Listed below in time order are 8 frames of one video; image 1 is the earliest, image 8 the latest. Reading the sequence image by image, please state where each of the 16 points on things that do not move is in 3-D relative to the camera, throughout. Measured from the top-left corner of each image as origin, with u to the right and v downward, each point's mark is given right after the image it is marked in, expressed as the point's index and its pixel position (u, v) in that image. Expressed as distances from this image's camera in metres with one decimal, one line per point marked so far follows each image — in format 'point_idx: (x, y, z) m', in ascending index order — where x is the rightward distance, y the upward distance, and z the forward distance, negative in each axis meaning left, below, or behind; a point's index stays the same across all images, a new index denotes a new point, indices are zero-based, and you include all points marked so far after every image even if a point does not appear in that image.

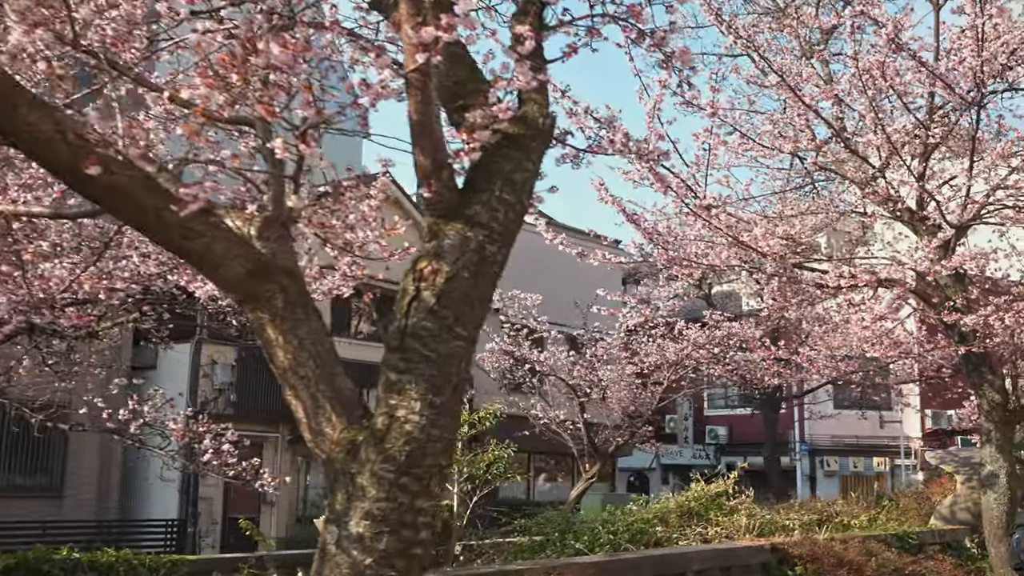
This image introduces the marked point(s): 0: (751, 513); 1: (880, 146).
0: (+2.0, -1.9, +9.7) m
1: (+3.2, +1.3, +10.2) m
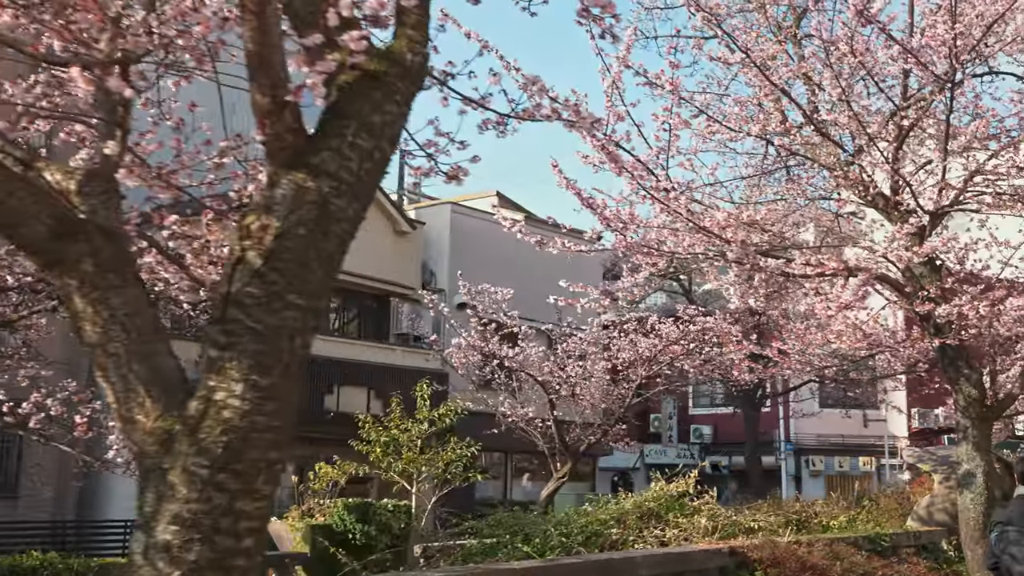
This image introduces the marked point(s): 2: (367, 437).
0: (+1.6, -1.8, +9.2) m
1: (+2.8, +1.4, +9.7) m
2: (-1.6, -1.6, +12.5) m
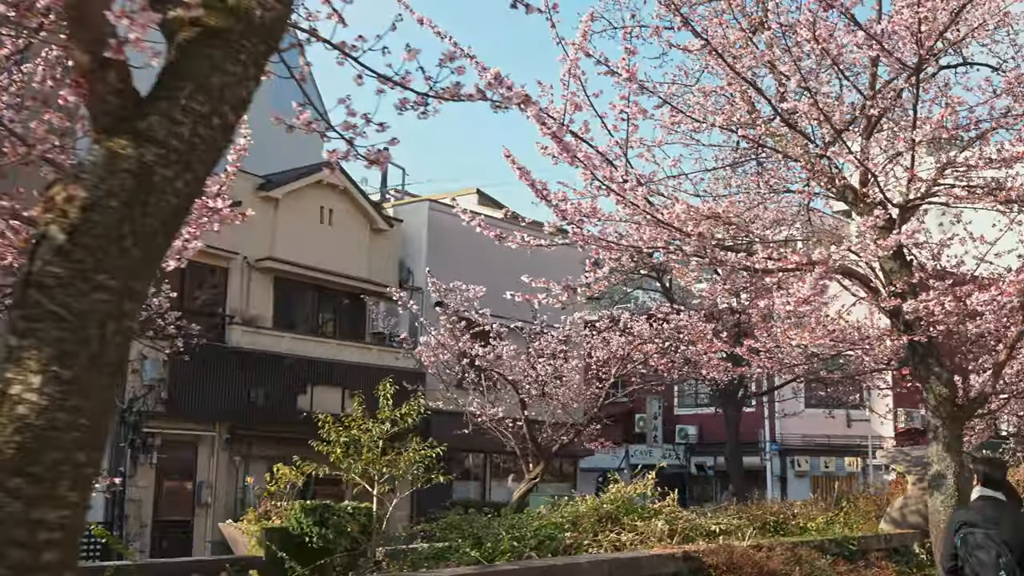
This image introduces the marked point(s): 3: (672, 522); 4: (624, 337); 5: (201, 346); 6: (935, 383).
0: (+1.2, -1.8, +8.9) m
1: (+2.4, +1.4, +9.4) m
2: (-2.0, -1.6, +12.2) m
3: (+1.2, -1.8, +8.8) m
4: (+1.5, -0.7, +15.4) m
5: (-5.1, -1.0, +19.0) m
6: (+3.6, -0.8, +9.8) m
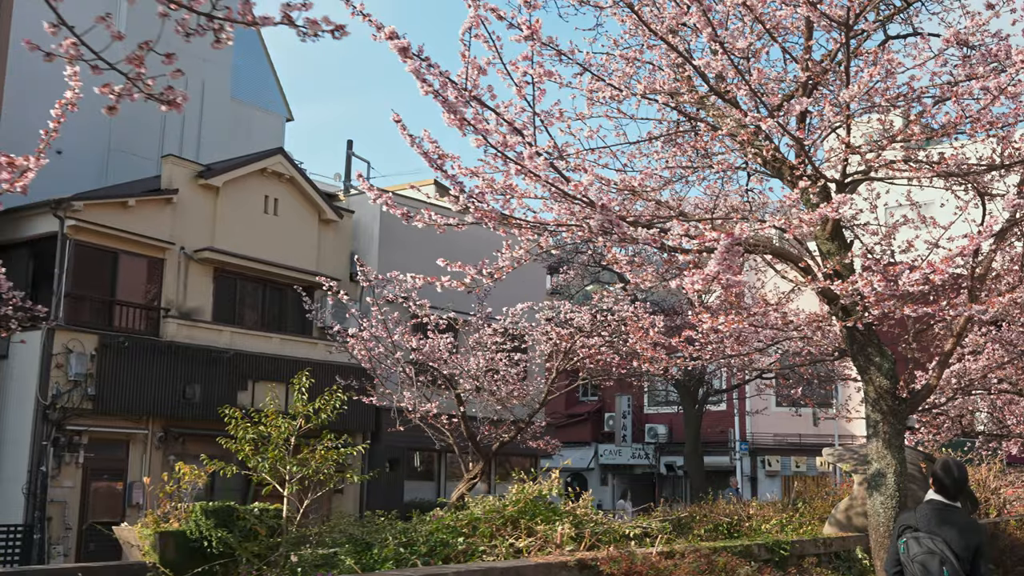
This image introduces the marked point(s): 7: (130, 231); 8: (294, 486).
0: (+0.5, -1.7, +8.1) m
1: (+1.7, +1.5, +8.6) m
2: (-2.7, -1.4, +11.3) m
3: (+0.5, -1.7, +8.0) m
4: (+0.7, -0.5, +14.6) m
5: (-6.0, -0.8, +18.1) m
6: (+2.8, -0.7, +9.0) m
7: (-6.1, +0.9, +18.5) m
8: (-2.1, -1.9, +11.1) m
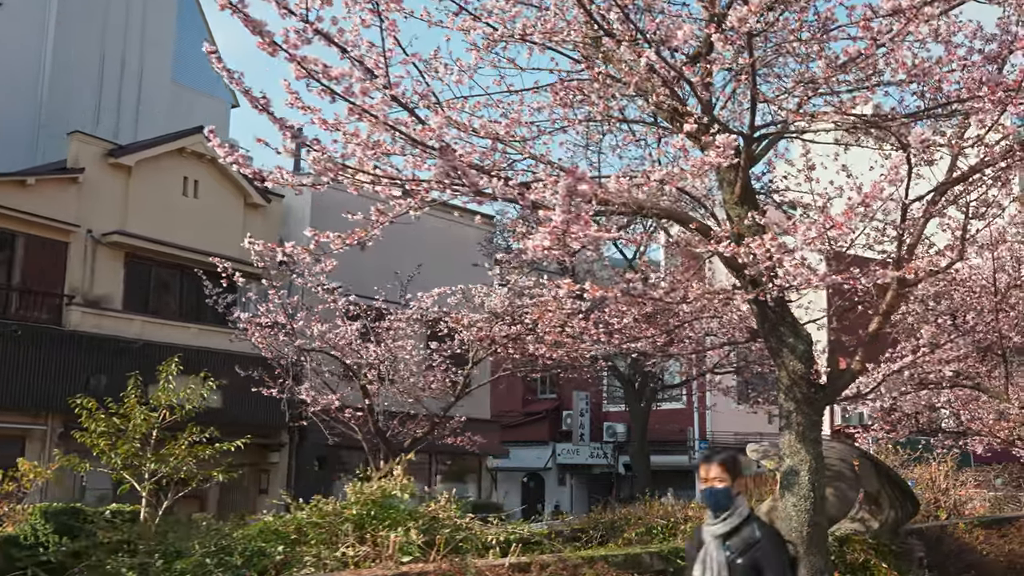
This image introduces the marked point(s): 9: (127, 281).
0: (-0.4, -1.4, +6.9) m
1: (+0.8, +1.7, +7.4) m
2: (-3.7, -1.2, +10.1) m
3: (-0.5, -1.5, +6.9) m
4: (-0.3, -0.3, +13.4) m
5: (-7.1, -0.6, +16.9) m
6: (+1.9, -0.5, +7.9) m
7: (-7.2, +1.1, +17.2) m
8: (-3.1, -1.7, +9.9) m
9: (-6.3, +0.1, +18.8) m
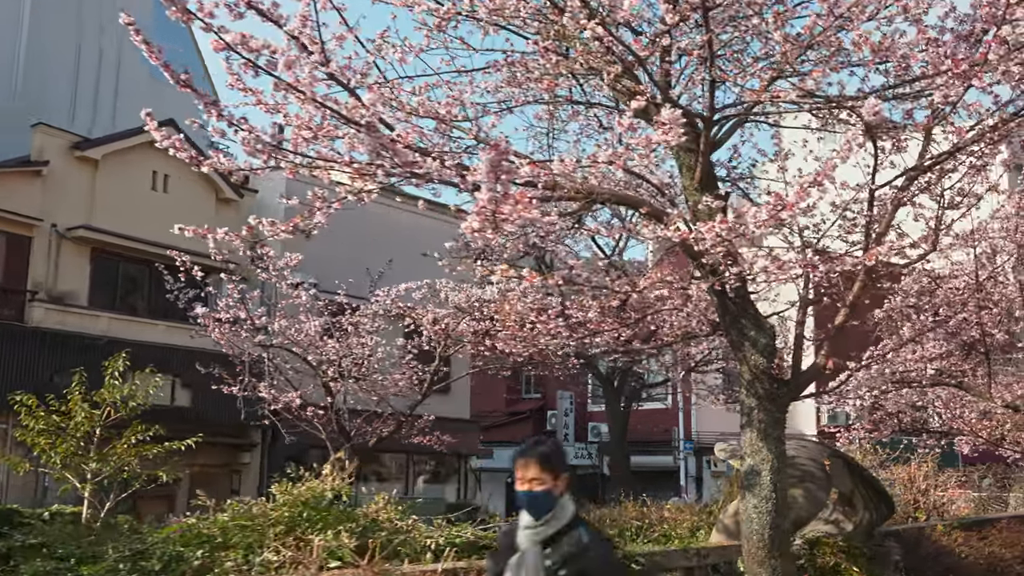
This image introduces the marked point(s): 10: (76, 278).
0: (-0.8, -1.4, +6.6) m
1: (+0.4, +1.8, +7.0) m
2: (-4.1, -1.2, +9.7) m
3: (-0.8, -1.4, +6.5) m
4: (-0.7, -0.3, +13.0) m
5: (-7.5, -0.5, +16.4) m
6: (+1.5, -0.4, +7.5) m
7: (-7.6, +1.2, +16.8) m
8: (-3.4, -1.6, +9.5) m
9: (-6.7, +0.2, +18.4) m
10: (-6.8, +0.2, +18.1) m
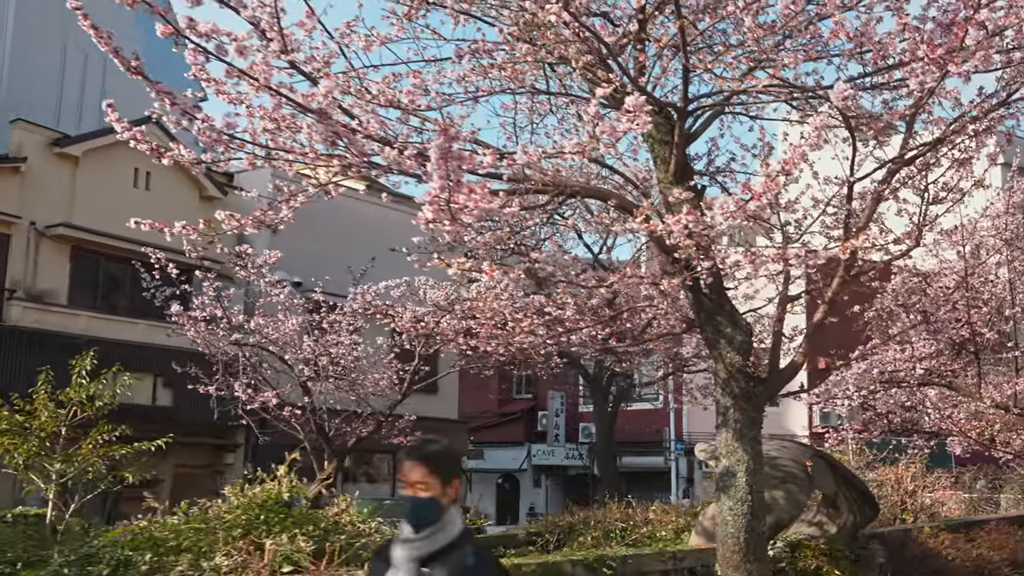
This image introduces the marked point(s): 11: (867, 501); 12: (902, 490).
0: (-1.0, -1.3, +6.3) m
1: (+0.2, +1.8, +6.8) m
2: (-4.3, -1.1, +9.5) m
3: (-1.0, -1.4, +6.2) m
4: (-0.9, -0.2, +12.8) m
5: (-7.7, -0.5, +16.2) m
6: (+1.3, -0.4, +7.3) m
7: (-7.9, +1.2, +16.6) m
8: (-3.6, -1.6, +9.2) m
9: (-6.9, +0.2, +18.2) m
10: (-7.1, +0.2, +17.8) m
11: (+3.2, -1.9, +10.5) m
12: (+4.6, -2.4, +13.6) m
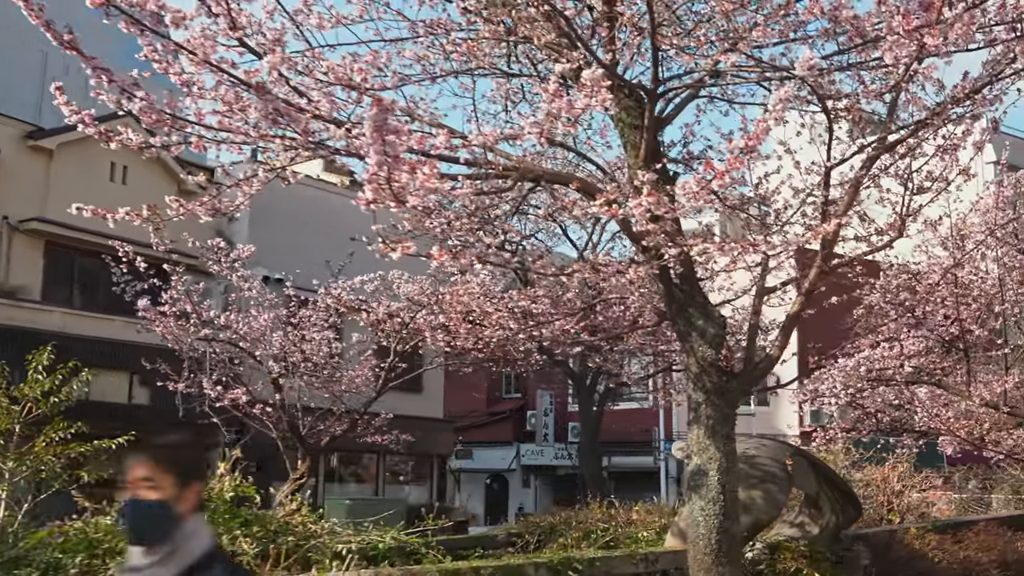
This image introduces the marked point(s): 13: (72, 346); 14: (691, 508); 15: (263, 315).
0: (-1.2, -1.3, +6.0) m
1: (0.0, +1.9, +6.5) m
2: (-4.5, -1.1, +9.1) m
3: (-1.2, -1.3, +5.9) m
4: (-1.2, -0.2, +12.5) m
5: (-7.9, -0.4, +15.8) m
6: (+1.1, -0.3, +7.0) m
7: (-8.1, +1.3, +16.2) m
8: (-3.9, -1.5, +8.9) m
9: (-7.2, +0.3, +17.8) m
10: (-7.3, +0.2, +17.5) m
11: (+3.0, -1.9, +10.2) m
12: (+4.4, -2.3, +13.3) m
13: (-6.7, -0.9, +17.6) m
14: (+1.1, -1.3, +7.0) m
15: (-2.8, -0.3, +12.9) m
